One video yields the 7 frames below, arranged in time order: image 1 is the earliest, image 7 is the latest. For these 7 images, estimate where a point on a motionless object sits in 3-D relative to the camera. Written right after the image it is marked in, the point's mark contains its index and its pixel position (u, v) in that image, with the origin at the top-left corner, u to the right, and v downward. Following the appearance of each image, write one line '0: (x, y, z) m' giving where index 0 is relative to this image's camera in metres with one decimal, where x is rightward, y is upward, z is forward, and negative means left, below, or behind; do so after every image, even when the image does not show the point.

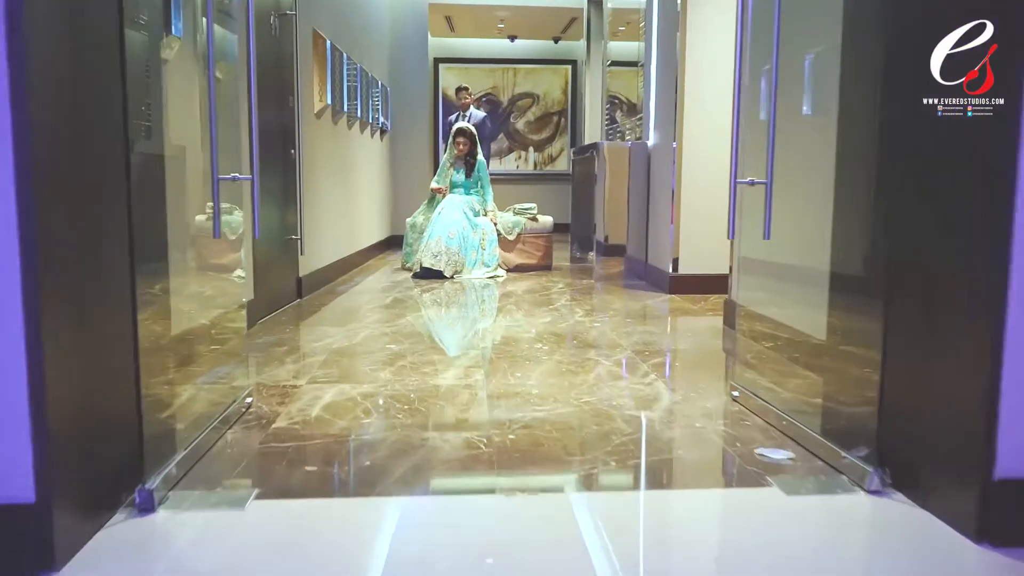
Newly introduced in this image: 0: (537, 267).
0: (+0.2, +0.1, +5.9) m
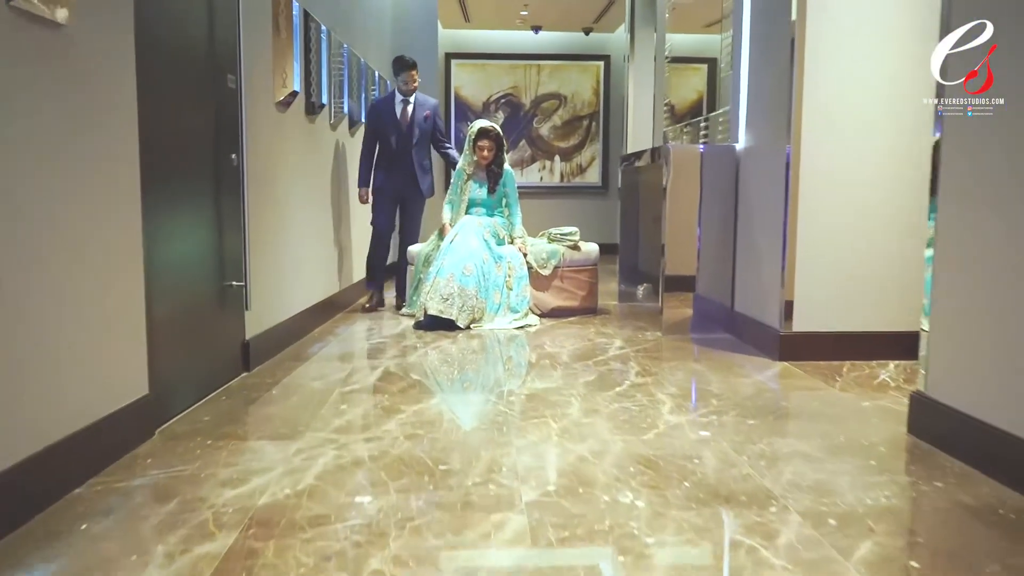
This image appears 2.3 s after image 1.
0: (+0.4, -0.1, +4.5) m
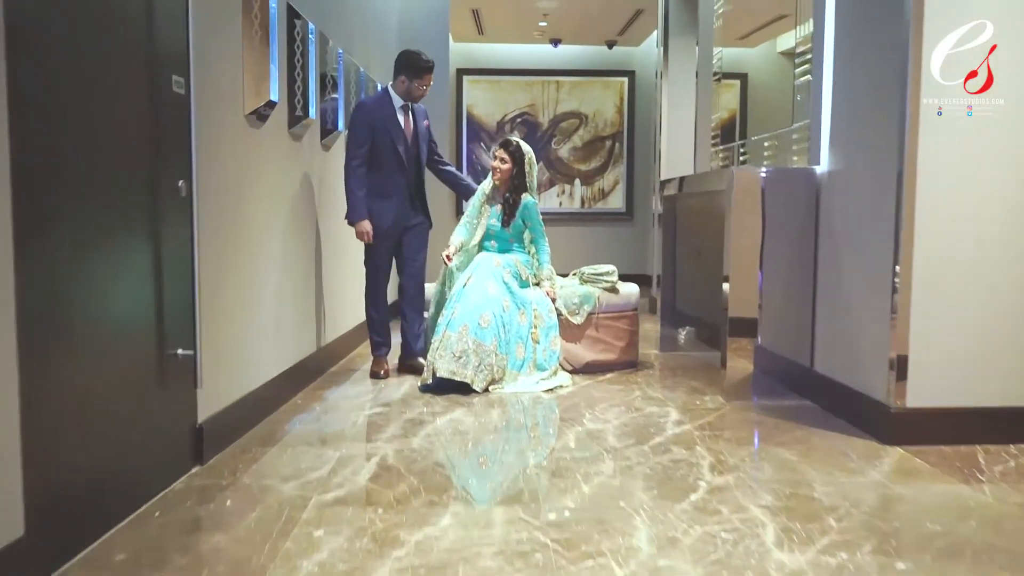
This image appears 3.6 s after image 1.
0: (+0.5, -0.3, +3.8) m
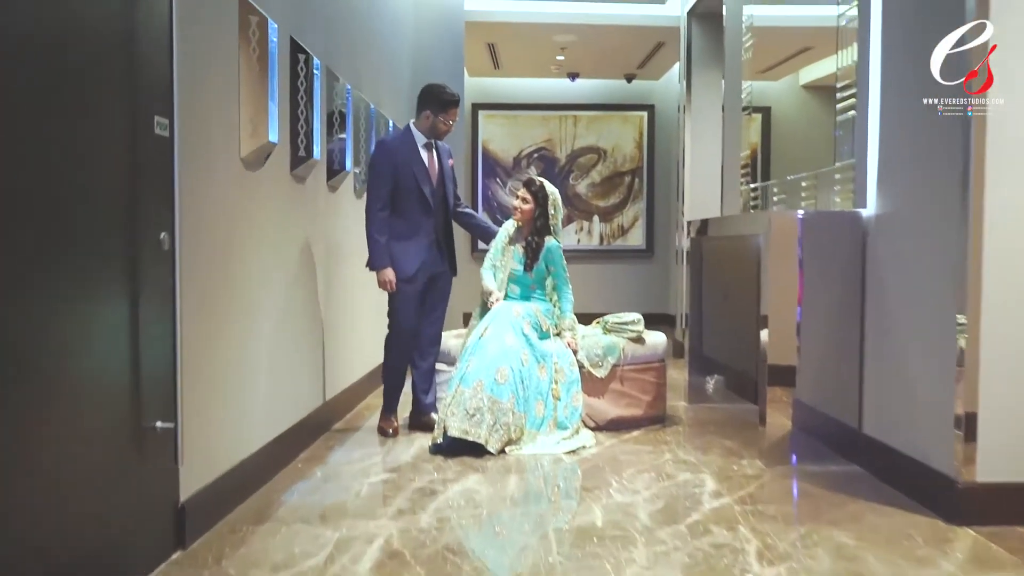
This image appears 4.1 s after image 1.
0: (+0.5, -0.5, +3.5) m
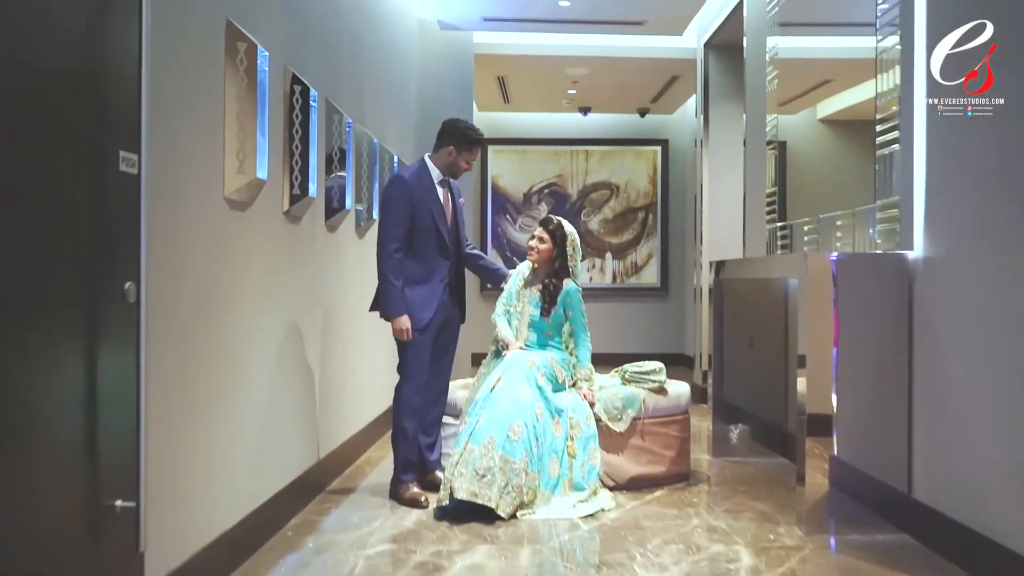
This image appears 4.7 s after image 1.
0: (+0.6, -0.7, +3.2) m
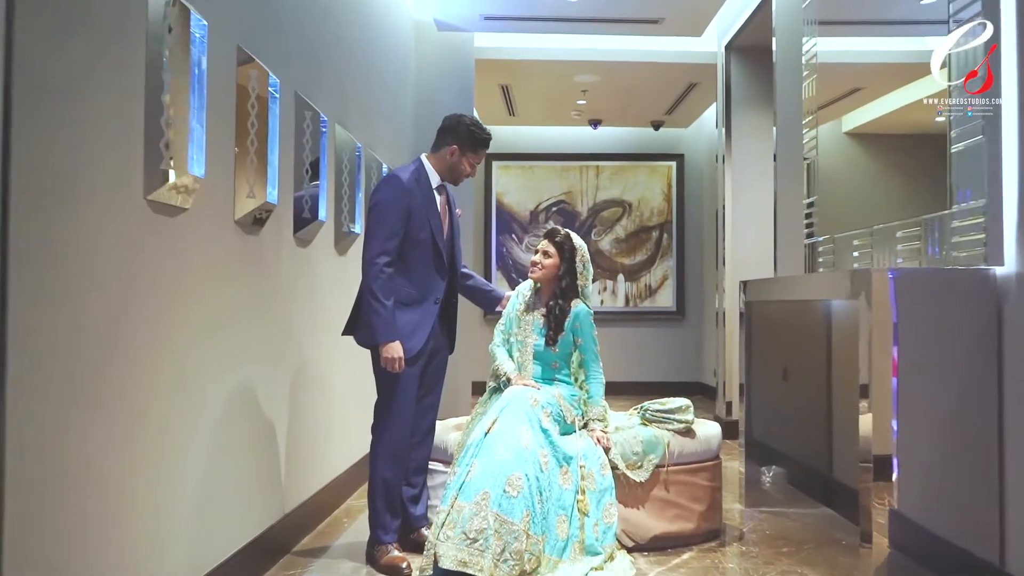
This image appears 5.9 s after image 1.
0: (+0.6, -0.8, +2.7) m
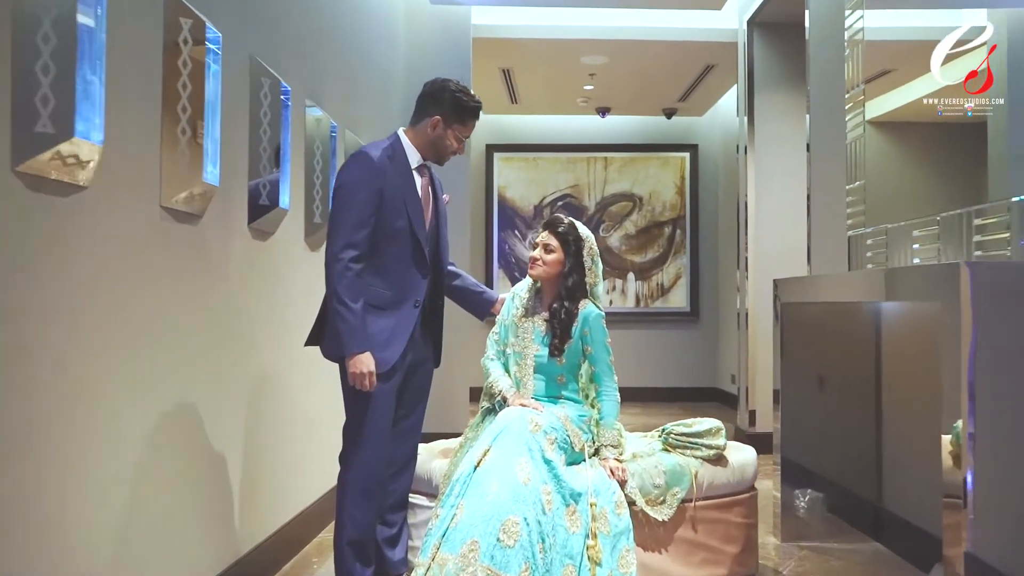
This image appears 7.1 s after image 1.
0: (+0.6, -0.8, +2.3) m
